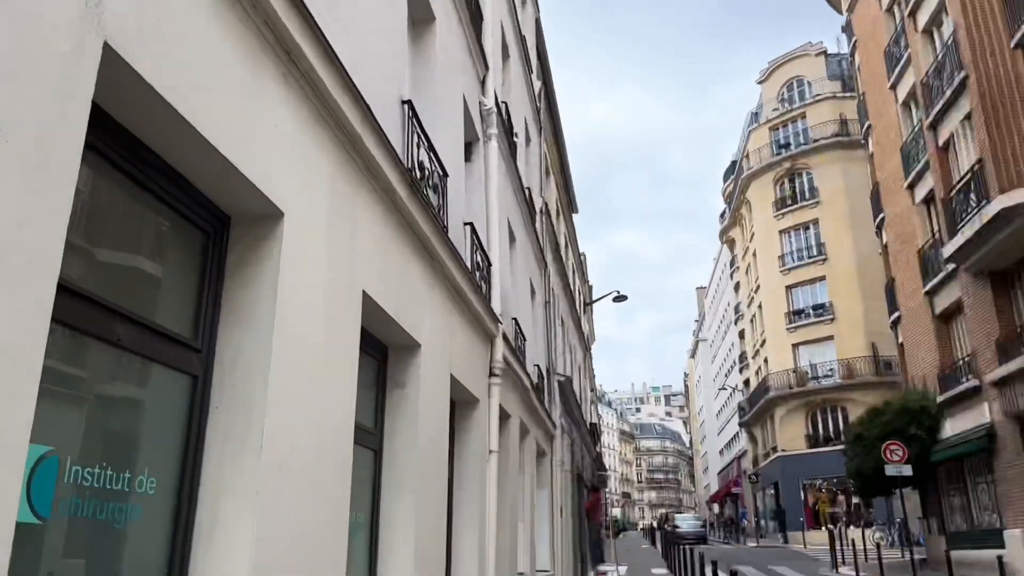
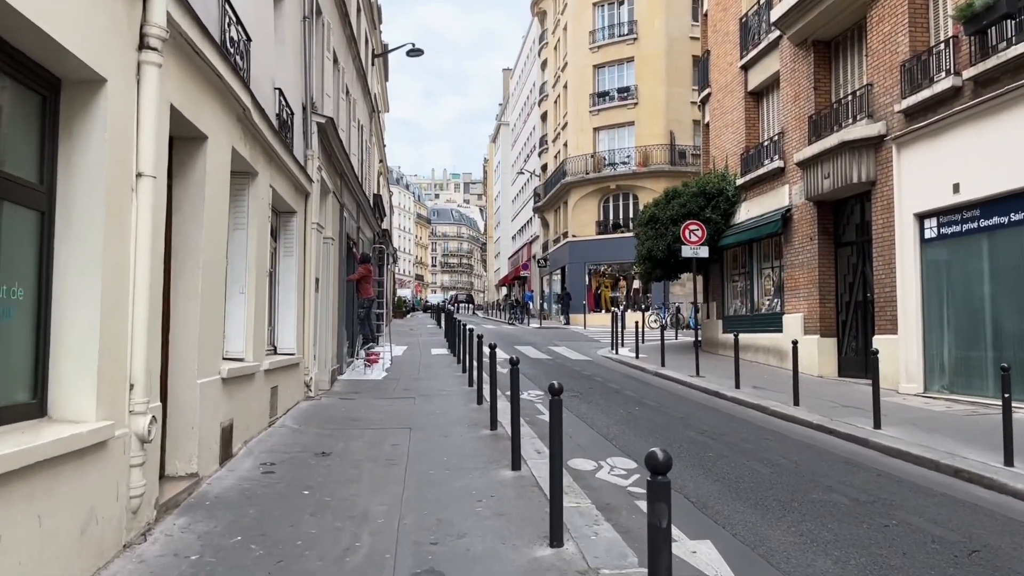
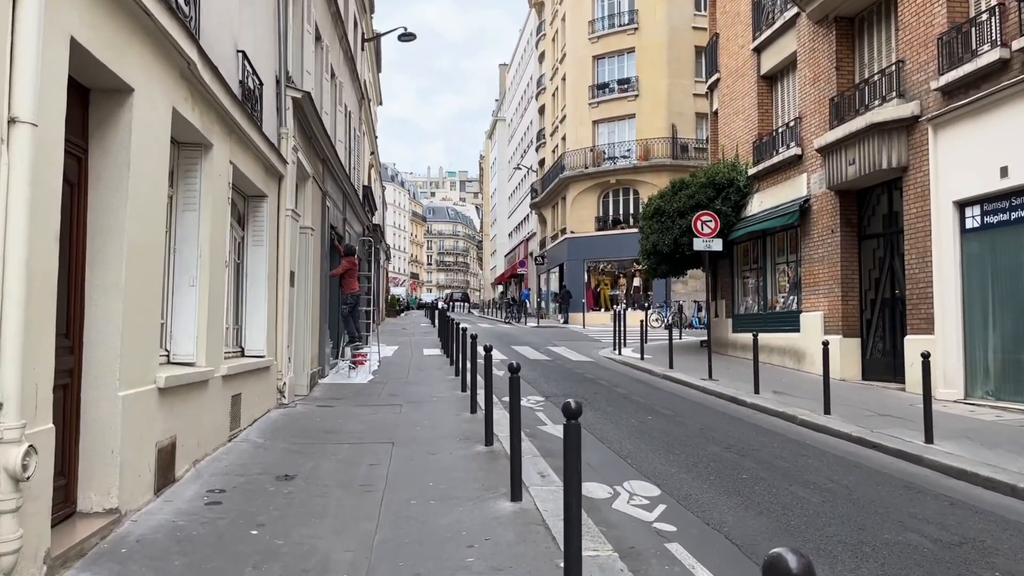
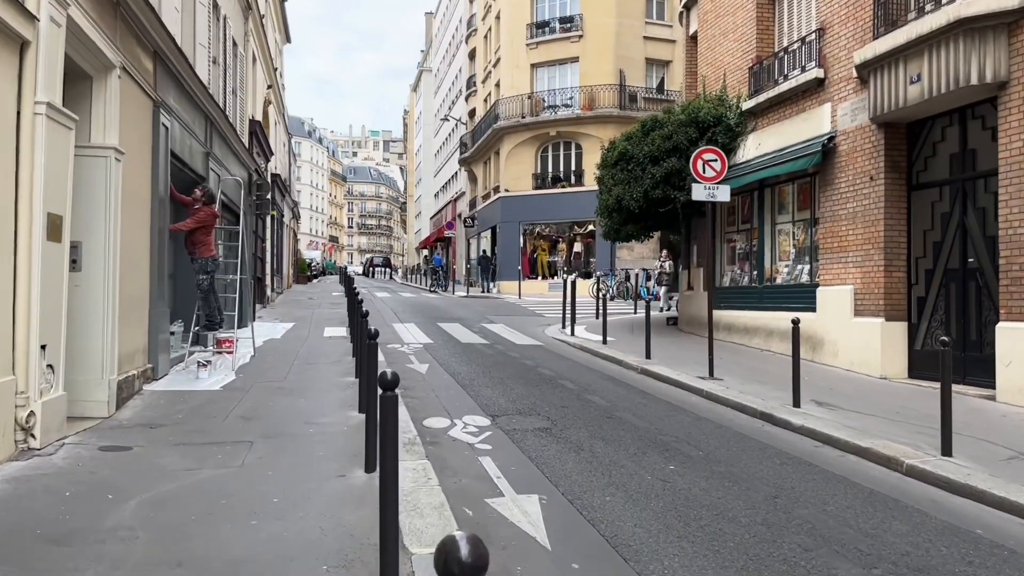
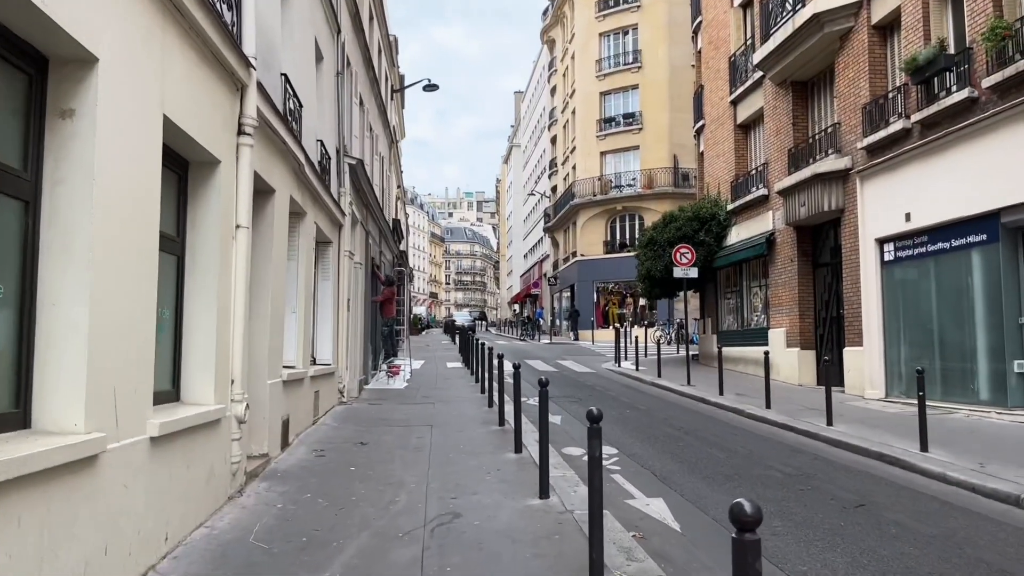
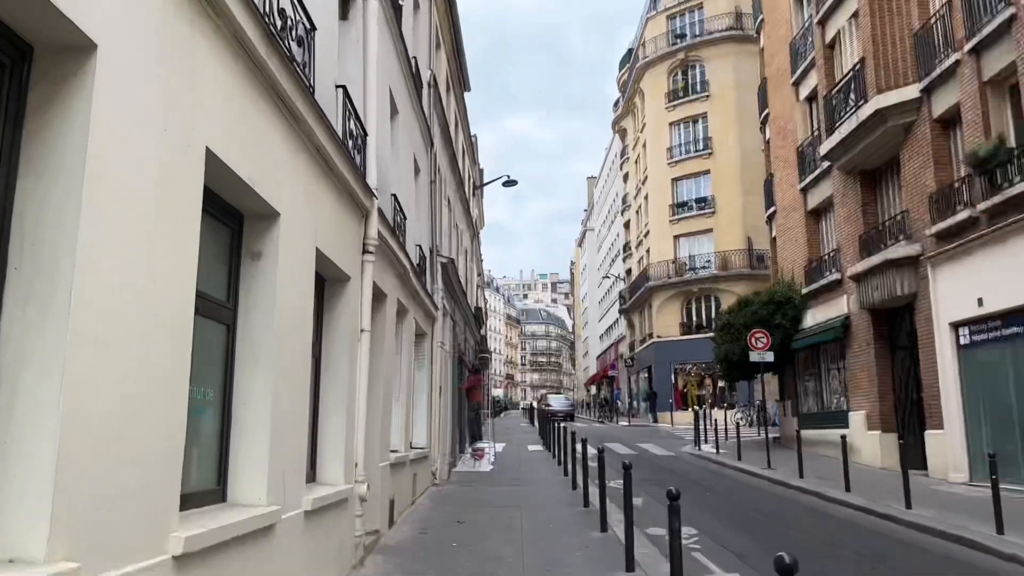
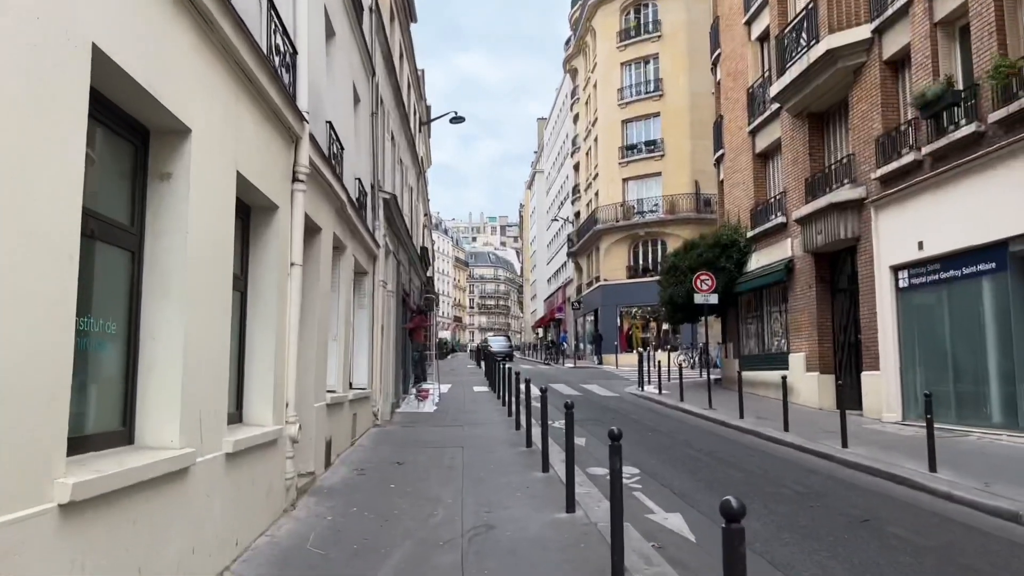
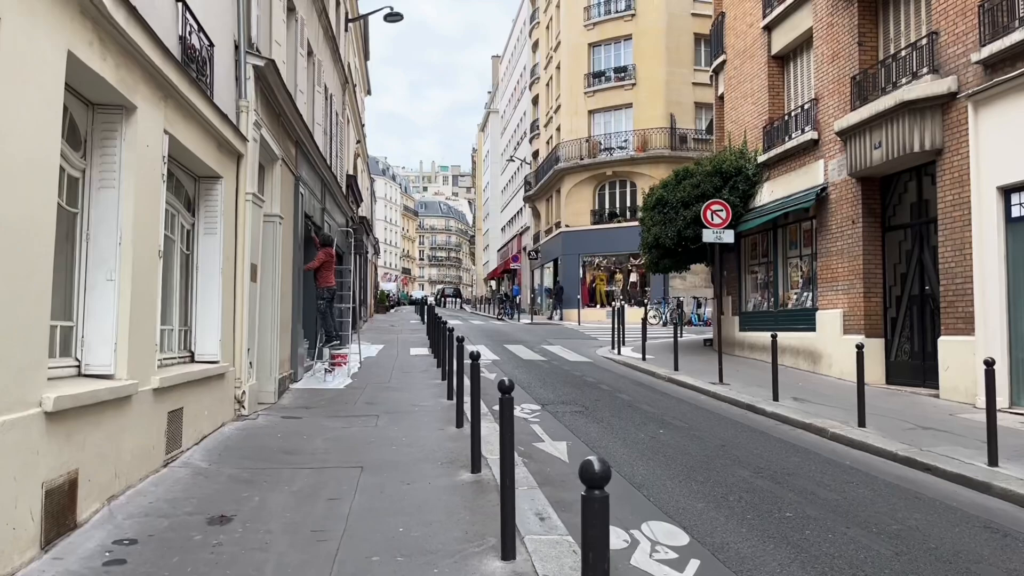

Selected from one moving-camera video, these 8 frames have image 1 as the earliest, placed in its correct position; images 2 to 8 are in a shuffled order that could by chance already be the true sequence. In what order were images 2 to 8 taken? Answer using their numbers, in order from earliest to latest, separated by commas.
6, 7, 5, 2, 3, 8, 4
